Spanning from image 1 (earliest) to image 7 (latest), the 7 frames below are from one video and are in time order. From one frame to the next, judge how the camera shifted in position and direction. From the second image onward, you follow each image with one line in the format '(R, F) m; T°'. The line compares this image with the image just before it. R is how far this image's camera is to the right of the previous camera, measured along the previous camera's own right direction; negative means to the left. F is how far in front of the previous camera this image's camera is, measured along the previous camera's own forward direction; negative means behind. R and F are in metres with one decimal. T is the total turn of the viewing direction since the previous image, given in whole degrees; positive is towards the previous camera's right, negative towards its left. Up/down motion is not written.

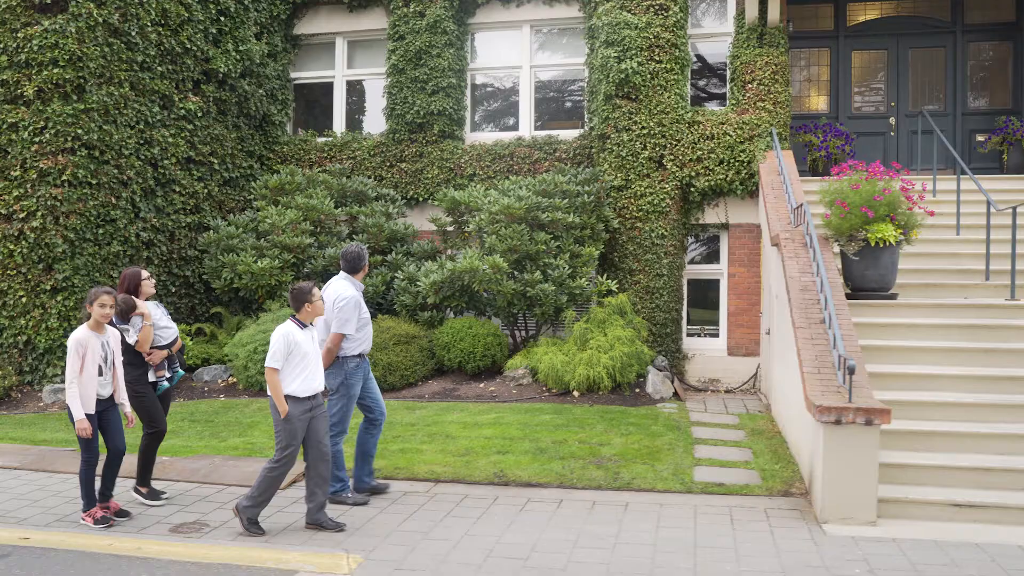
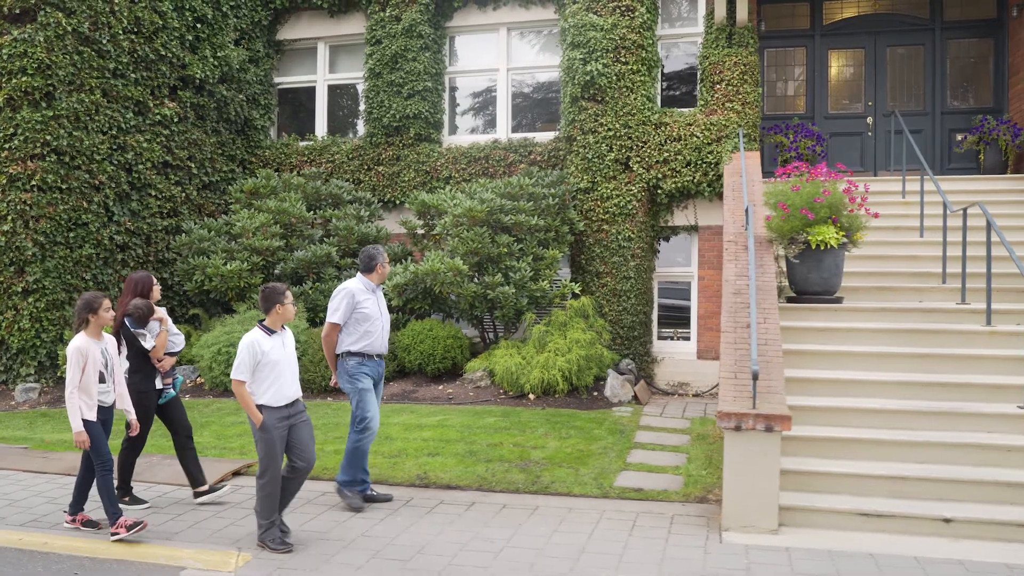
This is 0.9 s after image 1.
(+0.9, 0.0) m; -3°
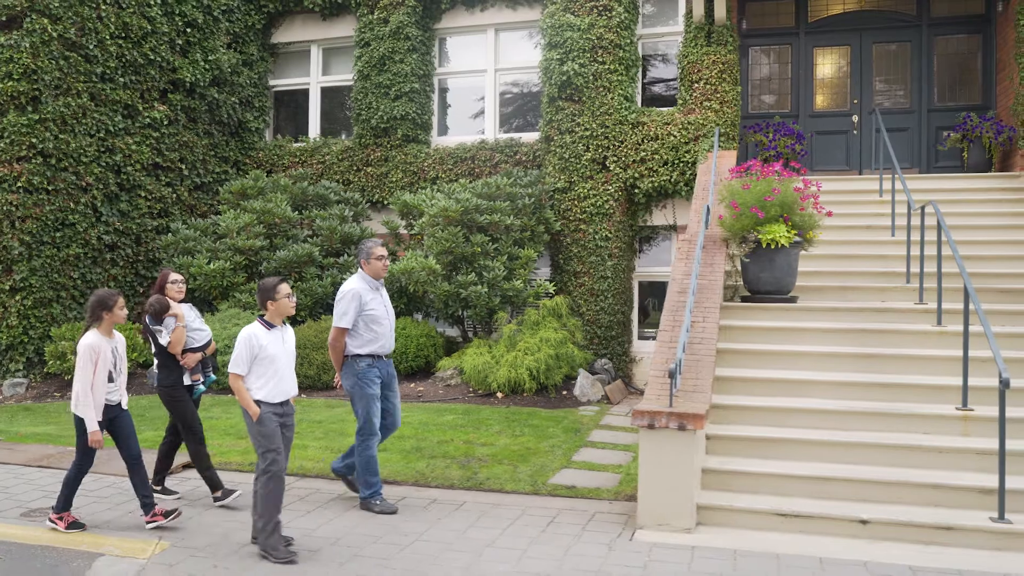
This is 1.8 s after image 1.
(+0.8, 0.0) m; -3°
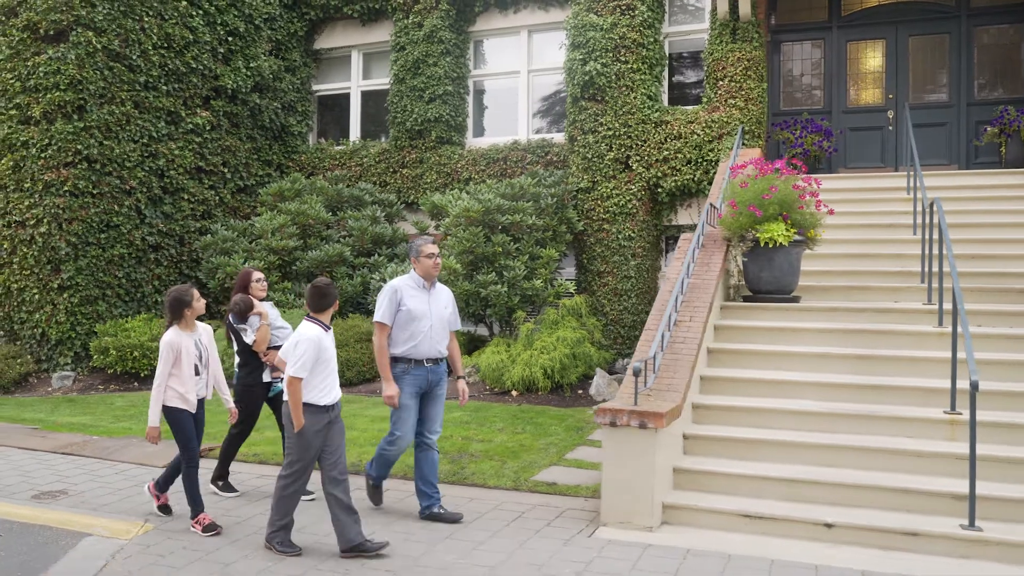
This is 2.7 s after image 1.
(+0.8, -0.1) m; -5°
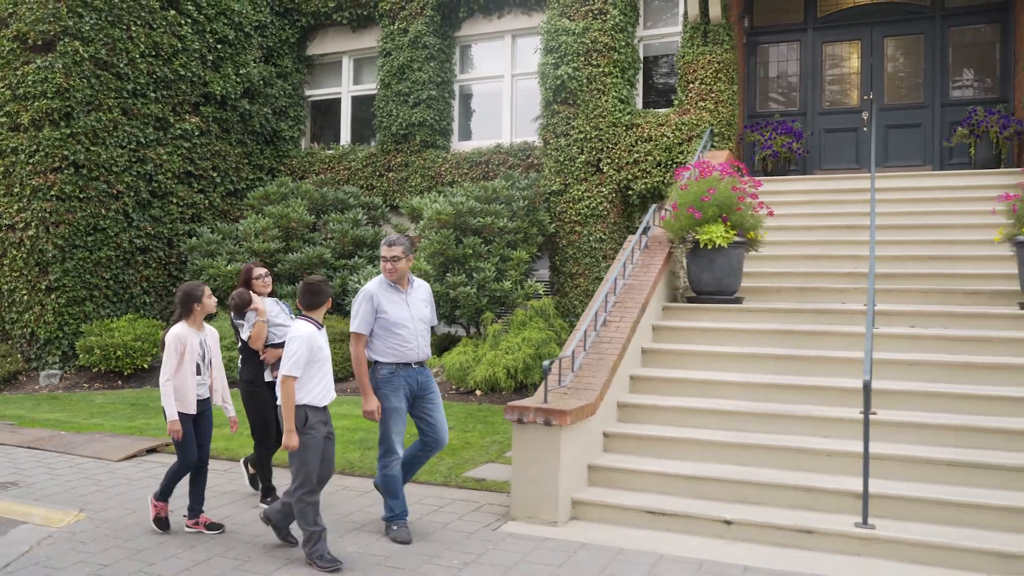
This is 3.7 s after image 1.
(+0.9, -0.1) m; -3°
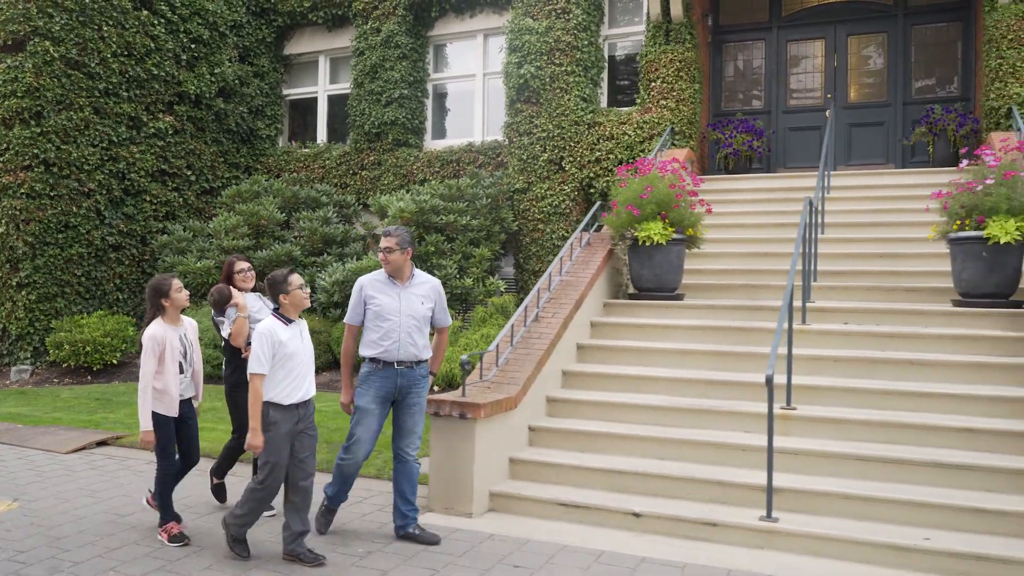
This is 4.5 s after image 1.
(+0.6, -0.1) m; -1°
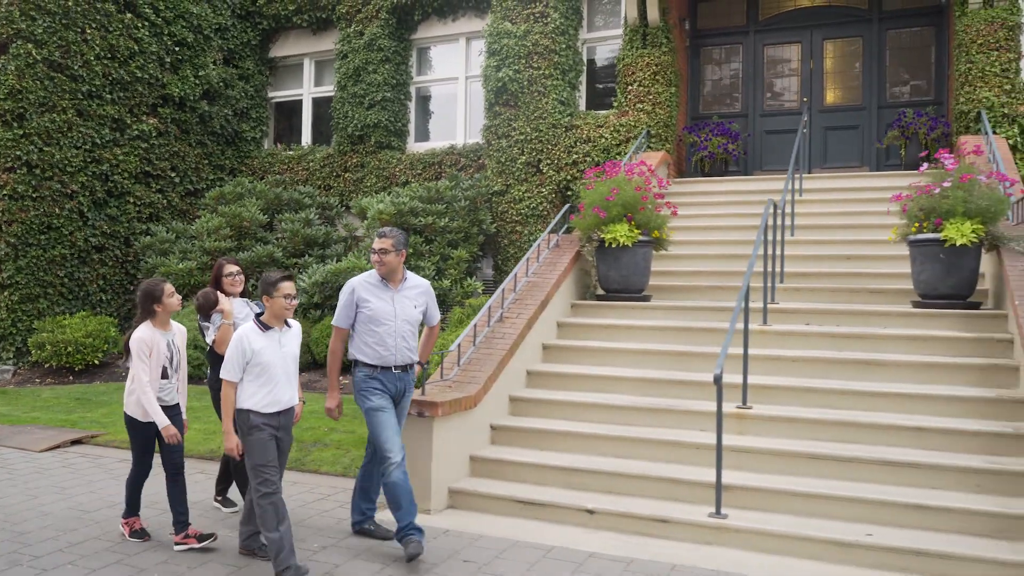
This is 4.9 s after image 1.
(+0.3, -0.1) m; 0°
